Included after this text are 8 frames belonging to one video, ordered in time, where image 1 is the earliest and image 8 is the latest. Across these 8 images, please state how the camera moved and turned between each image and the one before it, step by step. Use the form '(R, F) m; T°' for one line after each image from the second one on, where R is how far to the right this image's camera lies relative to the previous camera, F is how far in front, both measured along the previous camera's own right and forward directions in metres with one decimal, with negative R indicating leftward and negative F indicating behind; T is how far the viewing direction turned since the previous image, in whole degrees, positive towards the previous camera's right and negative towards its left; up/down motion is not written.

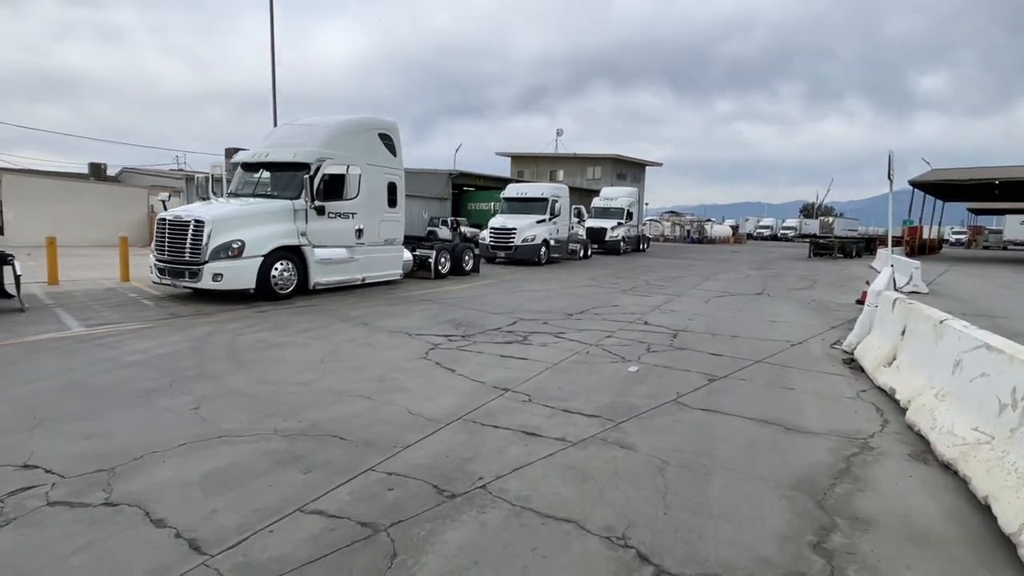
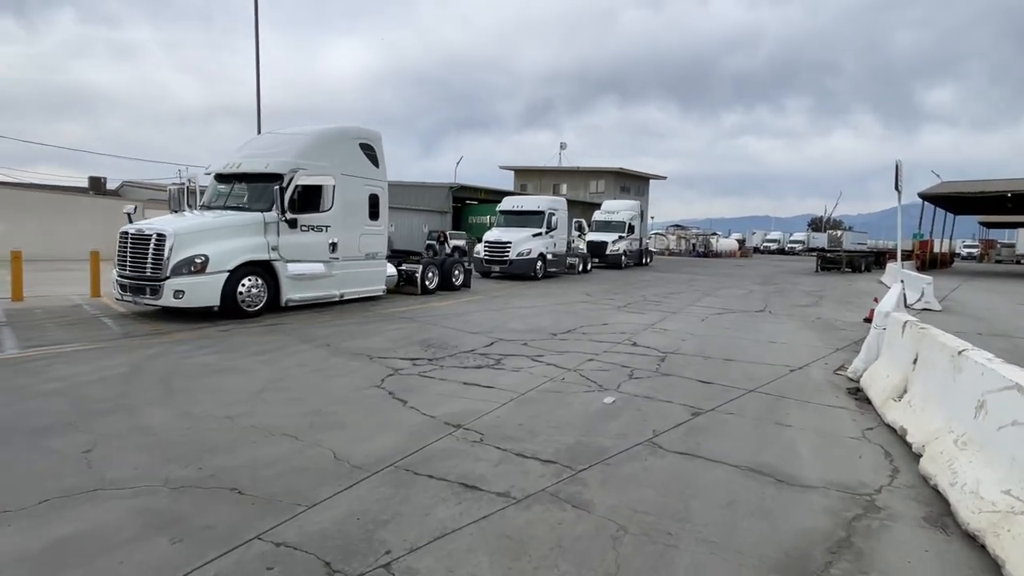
(+0.5, +0.7) m; -1°
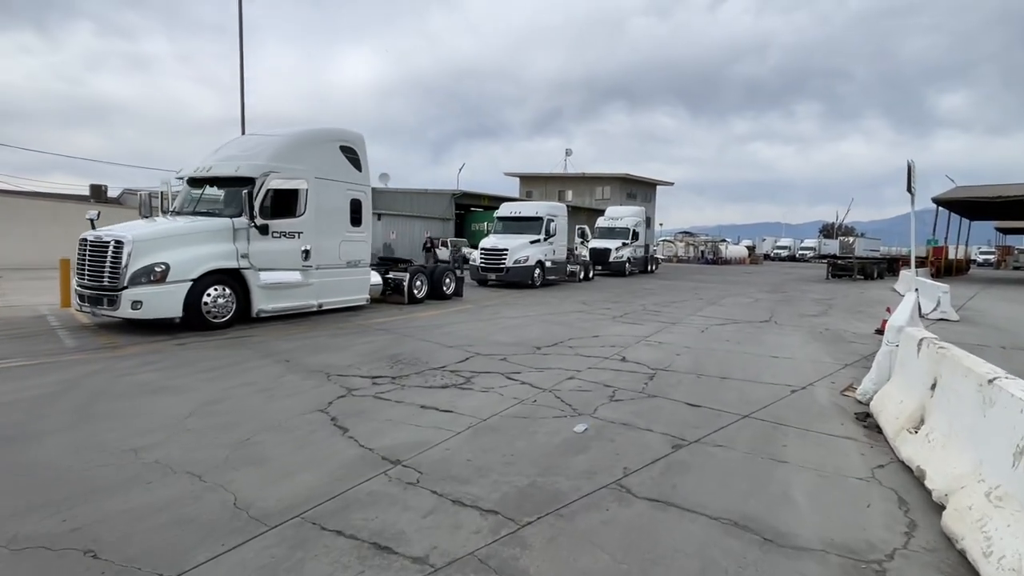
(+0.5, +0.7) m; -1°
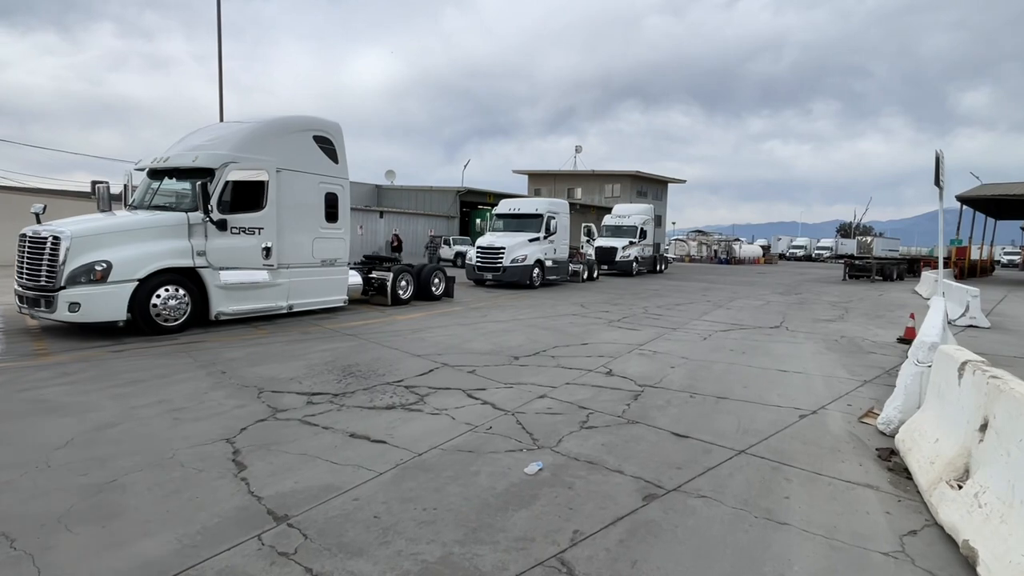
(+0.6, +1.0) m; -1°
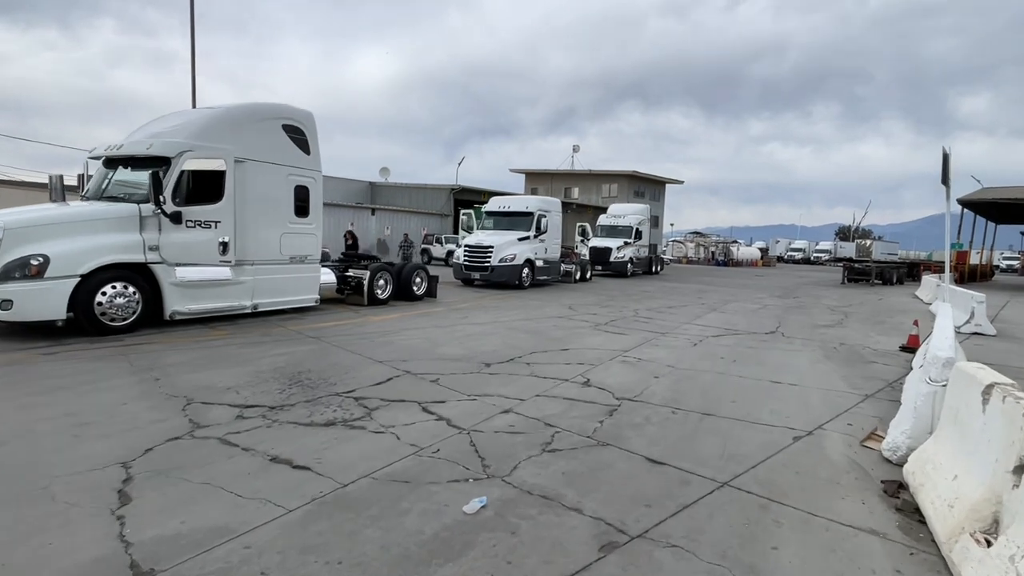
(+0.4, +0.7) m; 0°
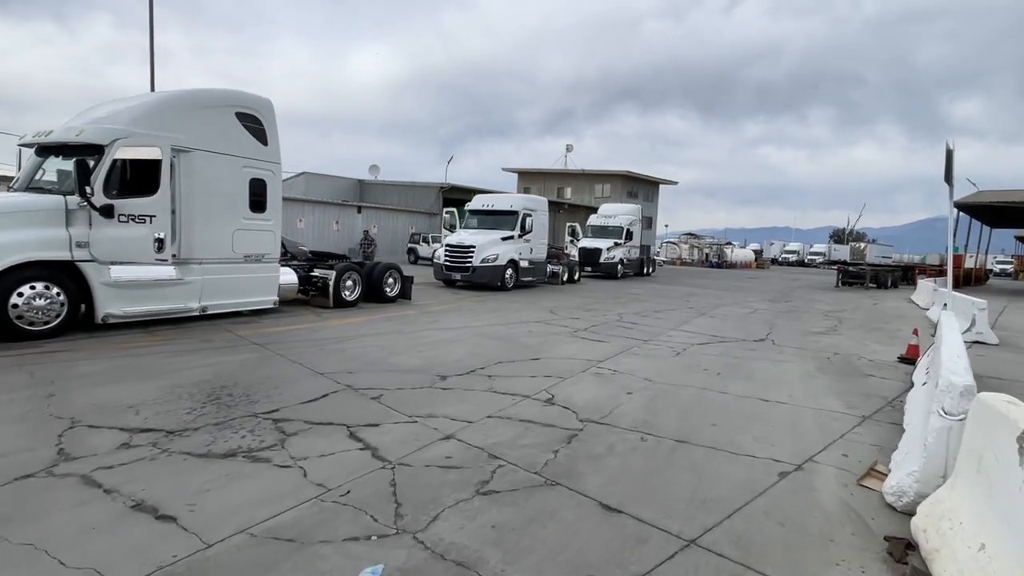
(+0.5, +0.8) m; 0°
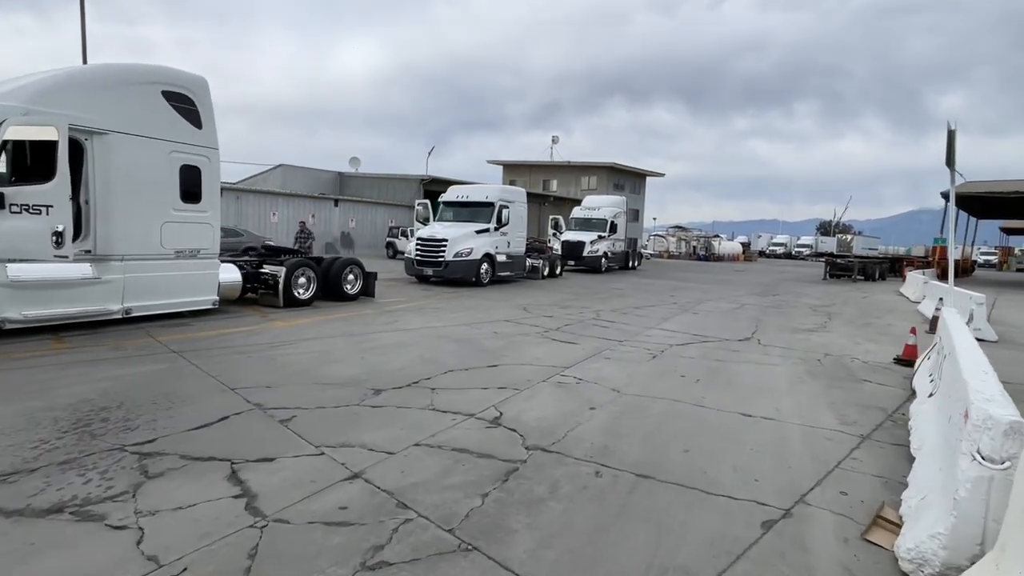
(+0.5, +1.0) m; +1°
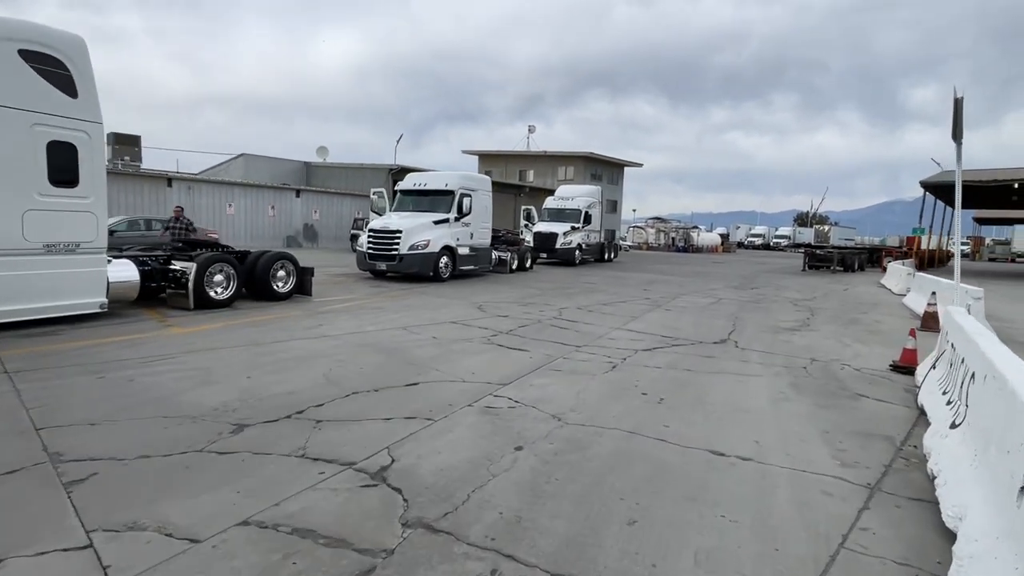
(+0.7, +1.4) m; +2°
